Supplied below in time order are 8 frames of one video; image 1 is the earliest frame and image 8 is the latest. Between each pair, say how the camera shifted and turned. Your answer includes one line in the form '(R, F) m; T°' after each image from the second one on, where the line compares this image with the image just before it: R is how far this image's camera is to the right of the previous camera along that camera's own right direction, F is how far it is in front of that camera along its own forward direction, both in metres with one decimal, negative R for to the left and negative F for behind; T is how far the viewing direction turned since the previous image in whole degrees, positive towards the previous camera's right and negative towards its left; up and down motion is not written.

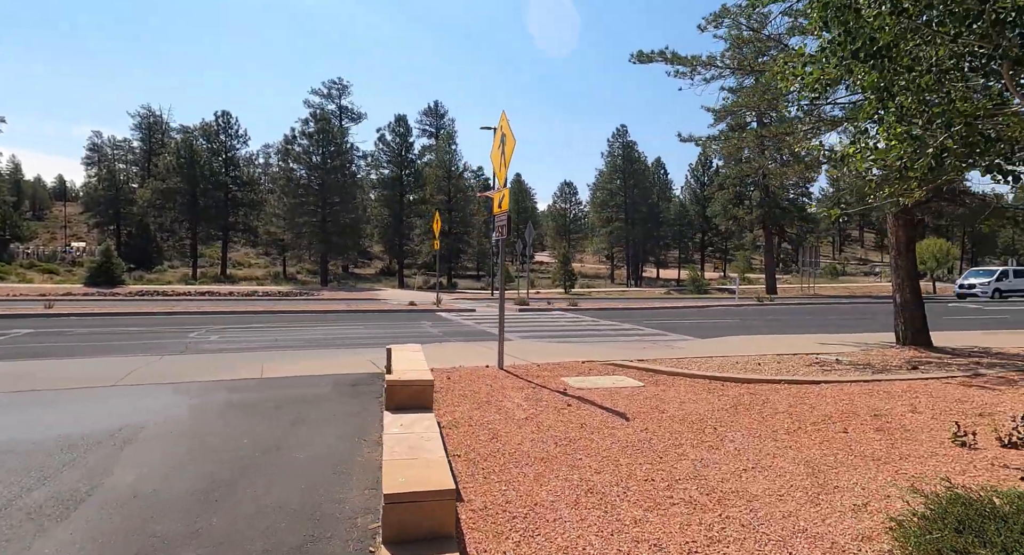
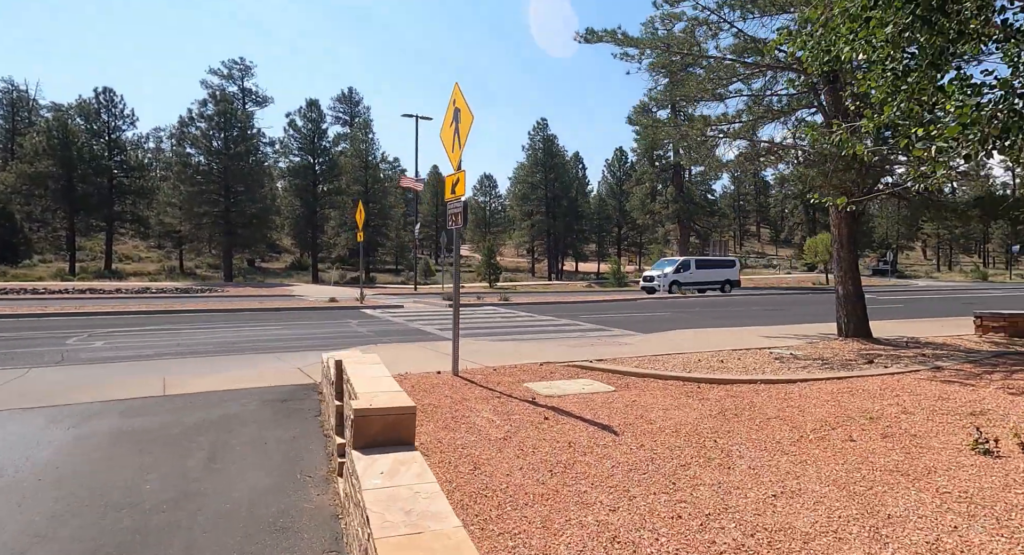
(-0.5, +0.9) m; +8°
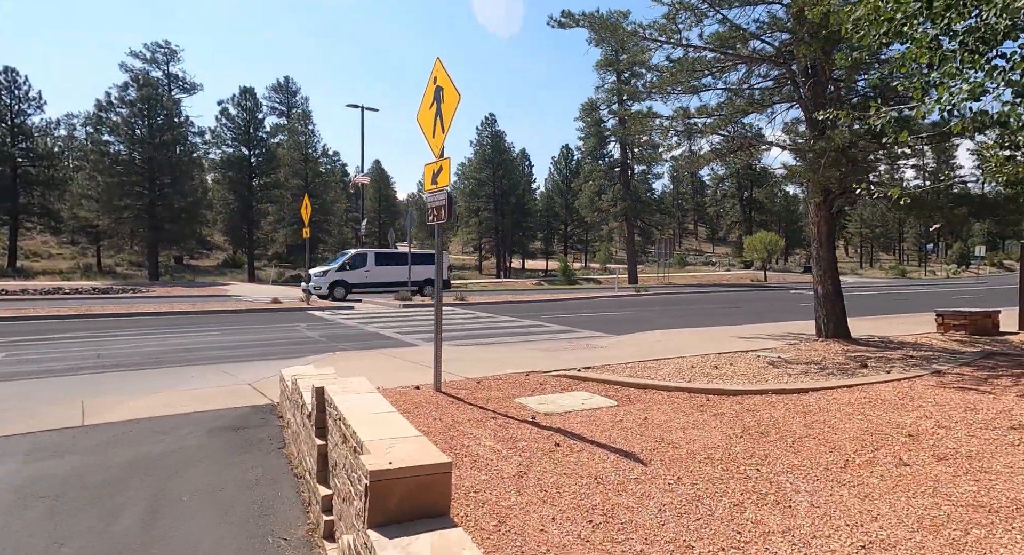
(-0.5, +0.9) m; +5°
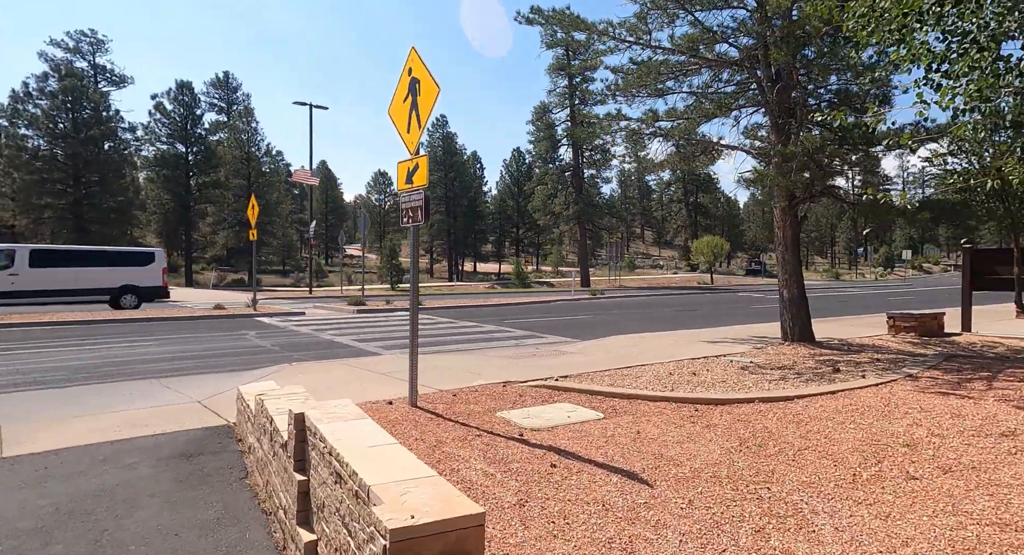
(-0.3, +0.4) m; +5°
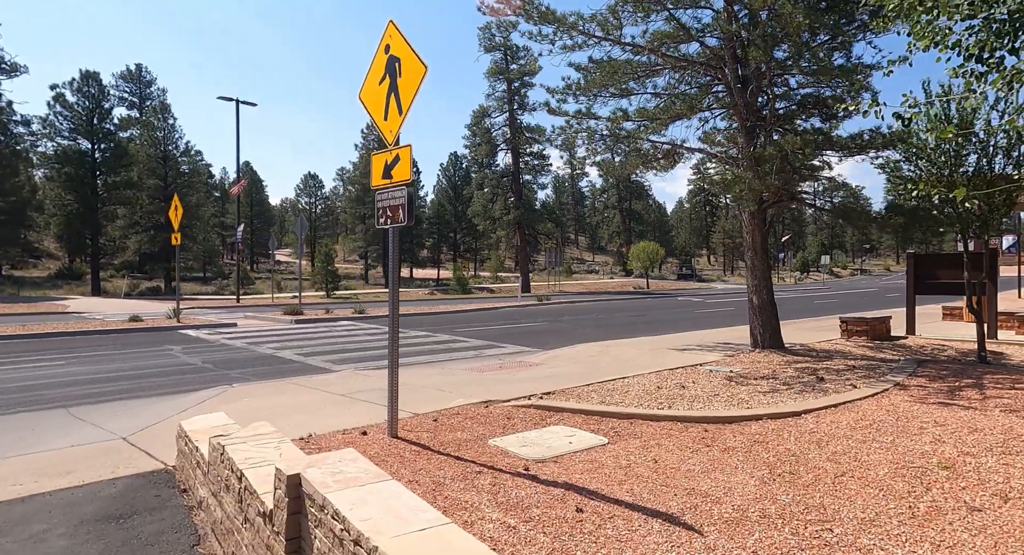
(-0.5, +0.7) m; +6°
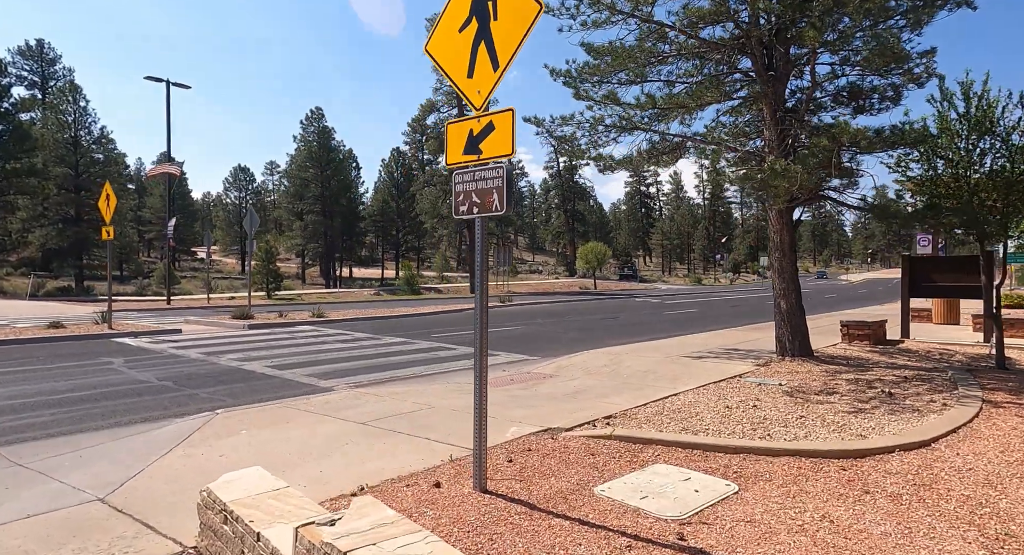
(-1.2, +1.2) m; +6°
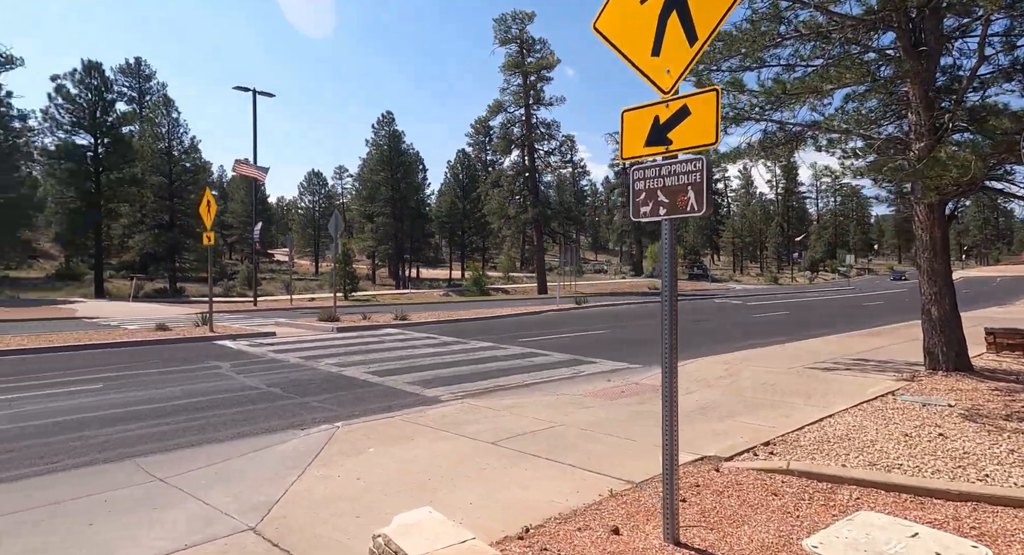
(-0.7, +0.6) m; -5°
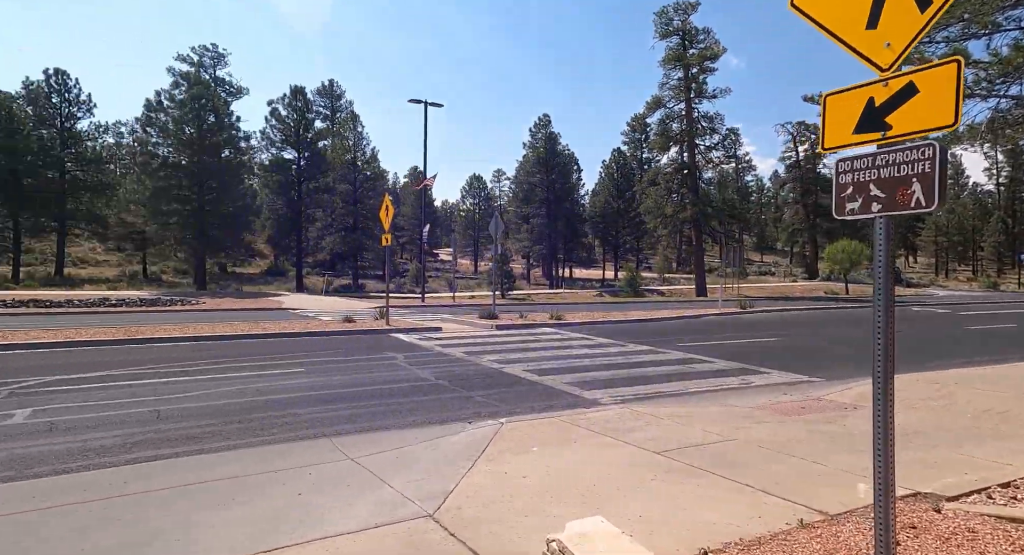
(-0.1, +0.2) m; -13°
